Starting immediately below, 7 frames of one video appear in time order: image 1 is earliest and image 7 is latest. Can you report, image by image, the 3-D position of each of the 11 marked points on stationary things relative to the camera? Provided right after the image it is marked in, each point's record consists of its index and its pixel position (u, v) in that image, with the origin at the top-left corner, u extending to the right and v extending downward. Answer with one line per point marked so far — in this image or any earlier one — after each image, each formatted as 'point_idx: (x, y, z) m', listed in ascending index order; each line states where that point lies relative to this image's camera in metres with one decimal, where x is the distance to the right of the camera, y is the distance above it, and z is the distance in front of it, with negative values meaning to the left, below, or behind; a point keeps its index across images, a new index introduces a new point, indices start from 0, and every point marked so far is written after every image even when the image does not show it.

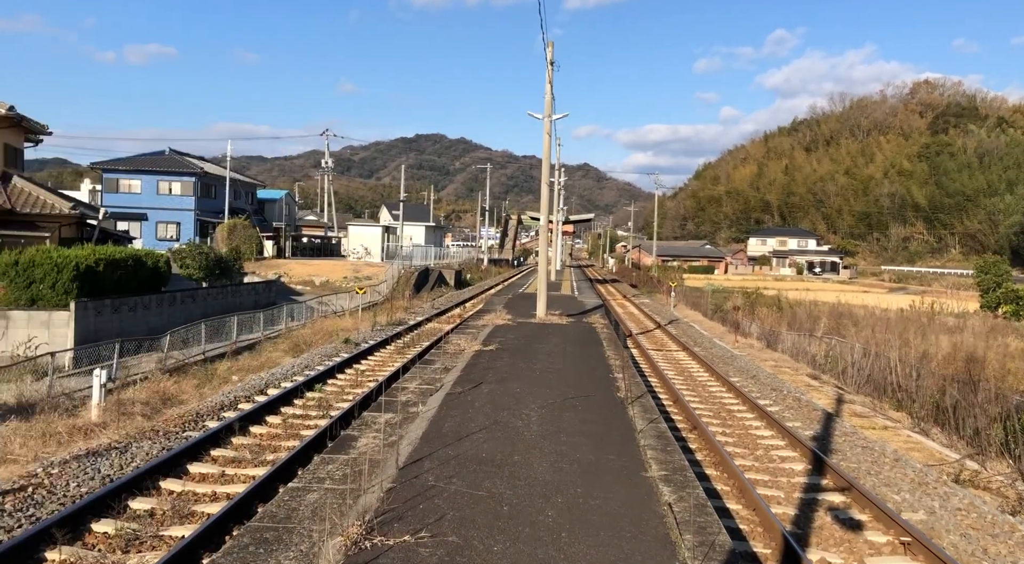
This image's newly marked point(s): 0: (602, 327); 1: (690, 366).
0: (+1.8, -1.0, +15.7) m
1: (+3.2, -1.5, +13.9) m
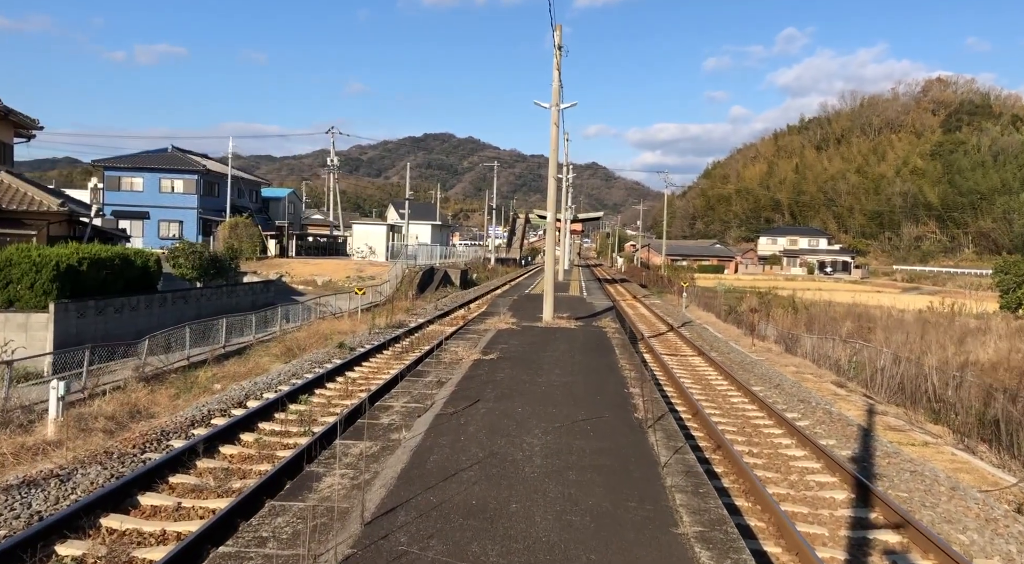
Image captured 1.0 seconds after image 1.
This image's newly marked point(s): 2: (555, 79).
0: (+1.9, -1.0, +14.8) m
1: (+3.2, -1.5, +13.0) m
2: (+0.8, +3.8, +14.6) m
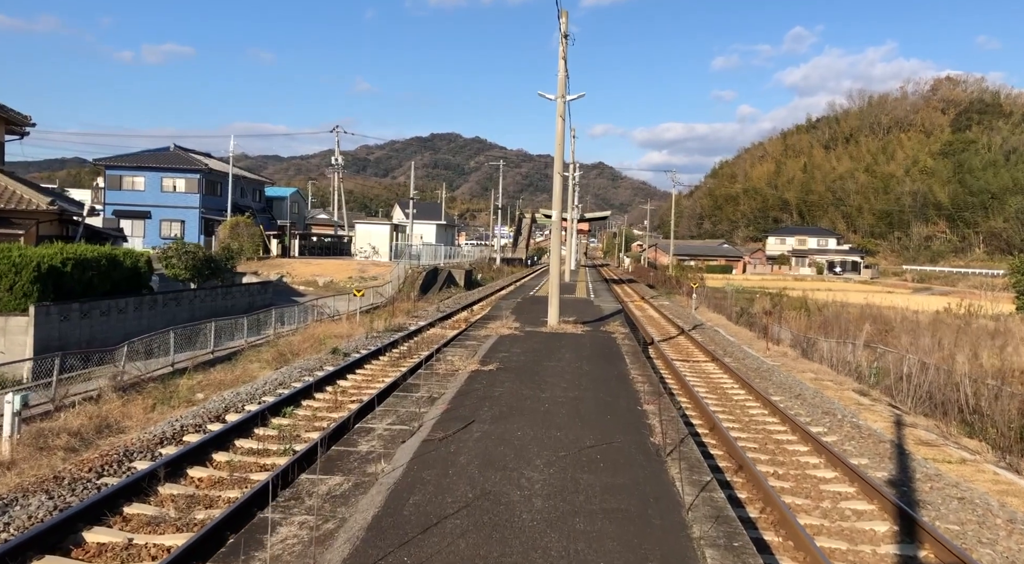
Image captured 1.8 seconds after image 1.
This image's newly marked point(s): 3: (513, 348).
0: (+2.0, -1.0, +14.1) m
1: (+3.3, -1.6, +12.2) m
2: (+0.9, +3.8, +13.9) m
3: (0.0, -1.0, +11.4) m
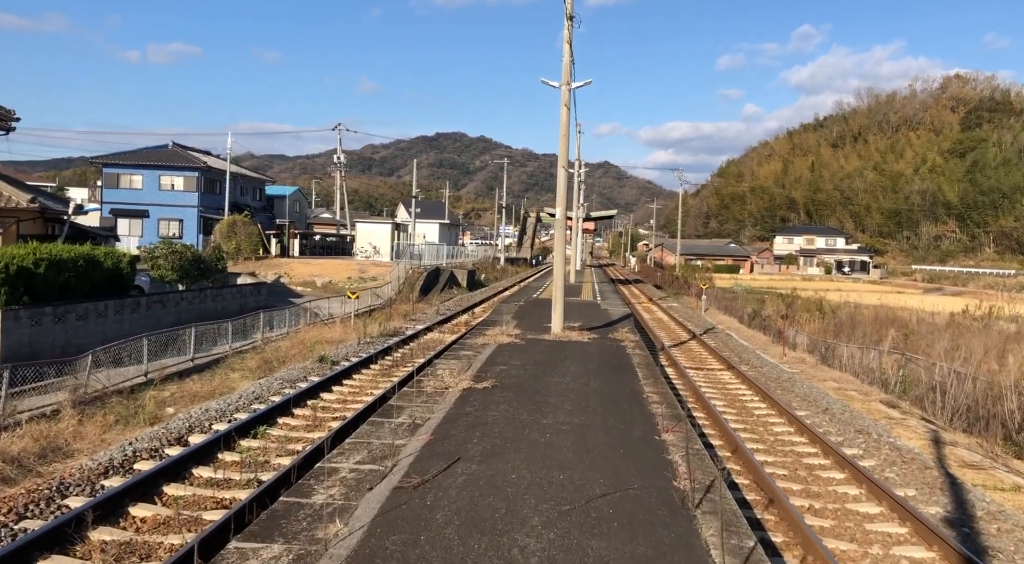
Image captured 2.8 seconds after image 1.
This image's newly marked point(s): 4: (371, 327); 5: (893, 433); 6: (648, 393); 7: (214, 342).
0: (+2.0, -1.0, +13.1) m
1: (+3.3, -1.6, +11.3) m
2: (+0.9, +3.8, +12.9) m
3: (0.0, -1.0, +10.5) m
4: (-3.0, -1.0, +16.4) m
5: (+4.5, -1.8, +9.3) m
6: (+1.5, -1.2, +8.6) m
7: (-5.2, -1.0, +13.5) m
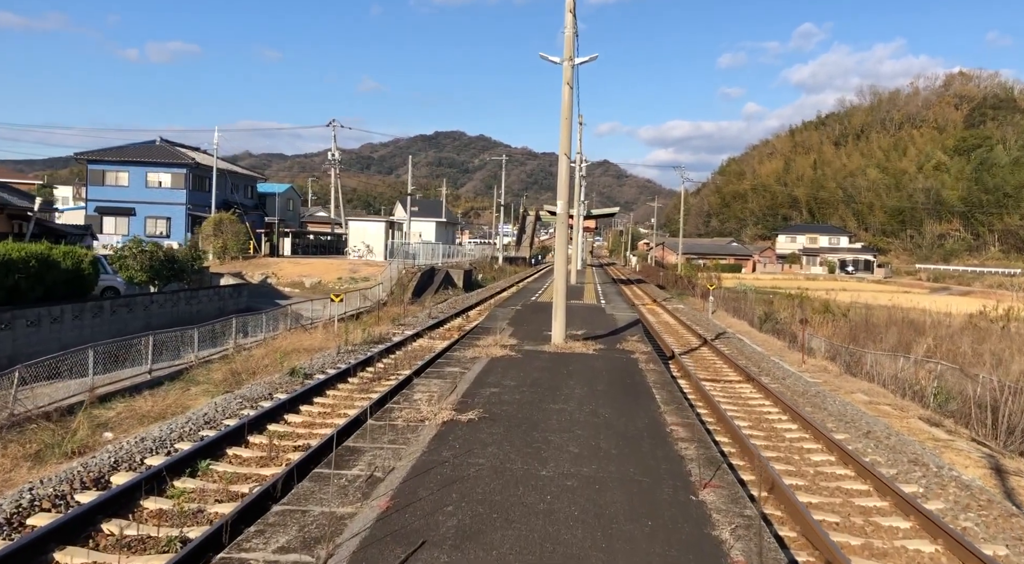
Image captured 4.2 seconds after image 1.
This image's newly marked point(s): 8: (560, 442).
0: (+1.9, -1.1, +11.8) m
1: (+3.2, -1.6, +10.0) m
2: (+0.8, +3.7, +11.6) m
3: (0.0, -1.1, +9.2) m
4: (-3.0, -1.0, +15.1) m
5: (+4.5, -1.8, +8.0) m
6: (+1.4, -1.3, +7.3) m
7: (-5.2, -1.1, +12.2) m
8: (+0.4, -1.2, +6.5) m
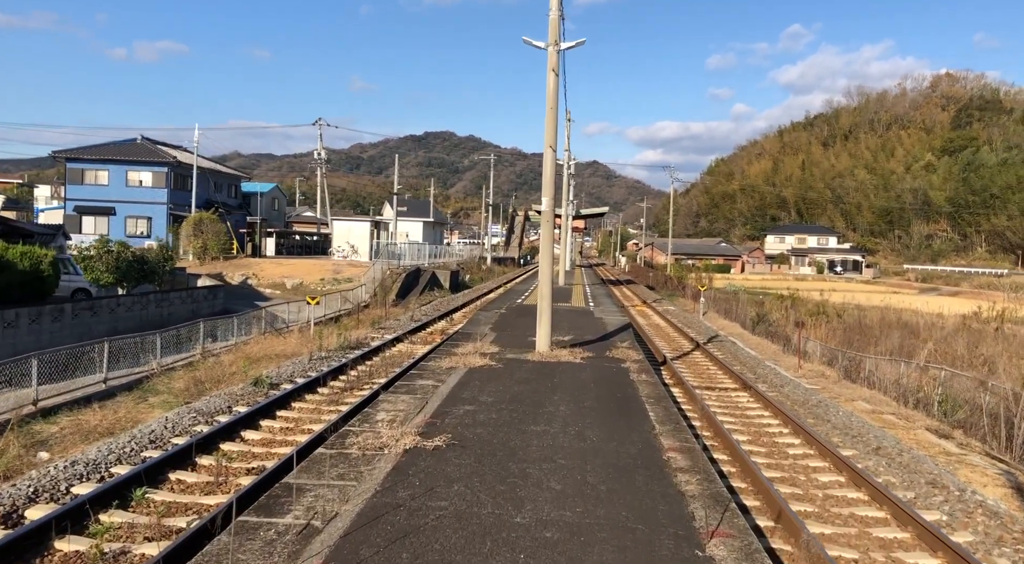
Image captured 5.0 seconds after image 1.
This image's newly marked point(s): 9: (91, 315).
0: (+1.7, -1.1, +11.1) m
1: (+3.0, -1.7, +9.3) m
2: (+0.6, +3.7, +10.9) m
3: (-0.2, -1.1, +8.5) m
4: (-3.3, -1.0, +14.3) m
5: (+4.3, -1.9, +7.3) m
6: (+1.3, -1.3, +6.6) m
7: (-5.5, -1.1, +11.4) m
8: (+0.2, -1.3, +5.8) m
9: (-8.0, -0.6, +14.8) m
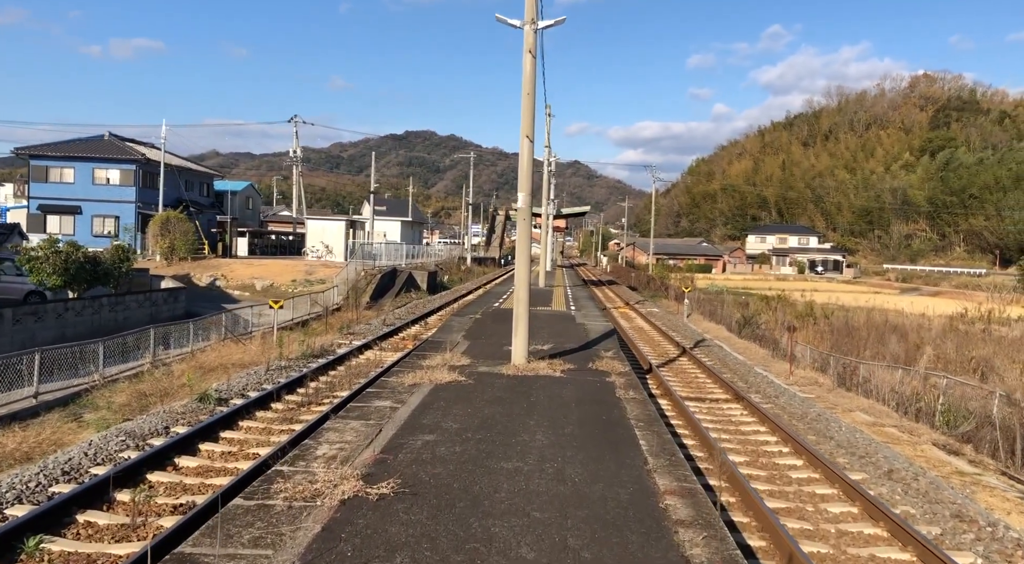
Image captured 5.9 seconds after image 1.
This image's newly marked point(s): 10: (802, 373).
0: (+1.4, -1.2, +10.3) m
1: (+2.7, -1.7, +8.5) m
2: (+0.3, +3.6, +10.0) m
3: (-0.5, -1.2, +7.6) m
4: (-3.7, -1.1, +13.4) m
5: (+4.0, -1.9, +6.5) m
6: (+1.0, -1.3, +5.7) m
7: (-5.8, -1.2, +10.4) m
8: (0.0, -1.3, +4.9) m
9: (-8.4, -0.7, +13.8) m
10: (+5.6, -1.7, +15.0) m
